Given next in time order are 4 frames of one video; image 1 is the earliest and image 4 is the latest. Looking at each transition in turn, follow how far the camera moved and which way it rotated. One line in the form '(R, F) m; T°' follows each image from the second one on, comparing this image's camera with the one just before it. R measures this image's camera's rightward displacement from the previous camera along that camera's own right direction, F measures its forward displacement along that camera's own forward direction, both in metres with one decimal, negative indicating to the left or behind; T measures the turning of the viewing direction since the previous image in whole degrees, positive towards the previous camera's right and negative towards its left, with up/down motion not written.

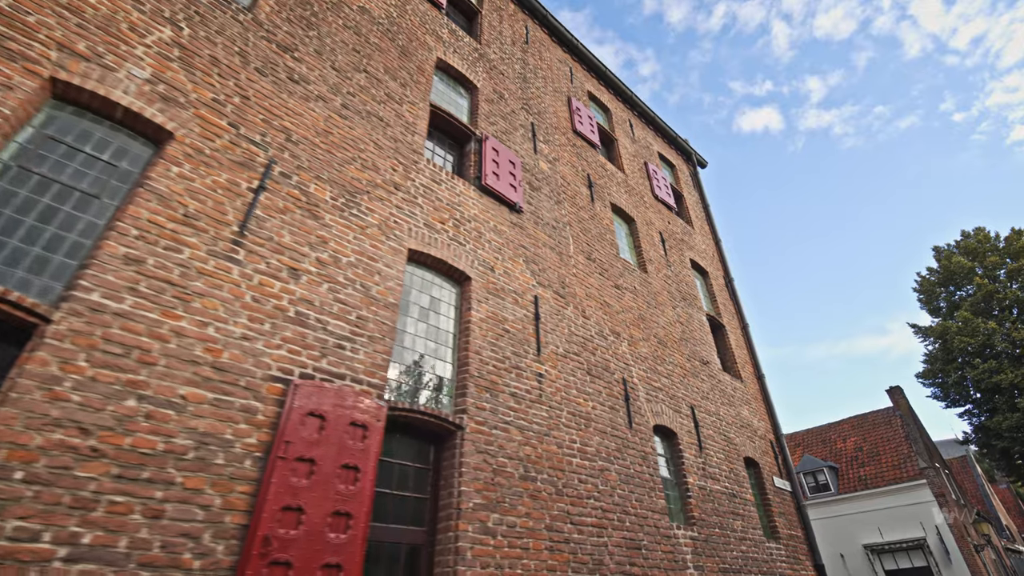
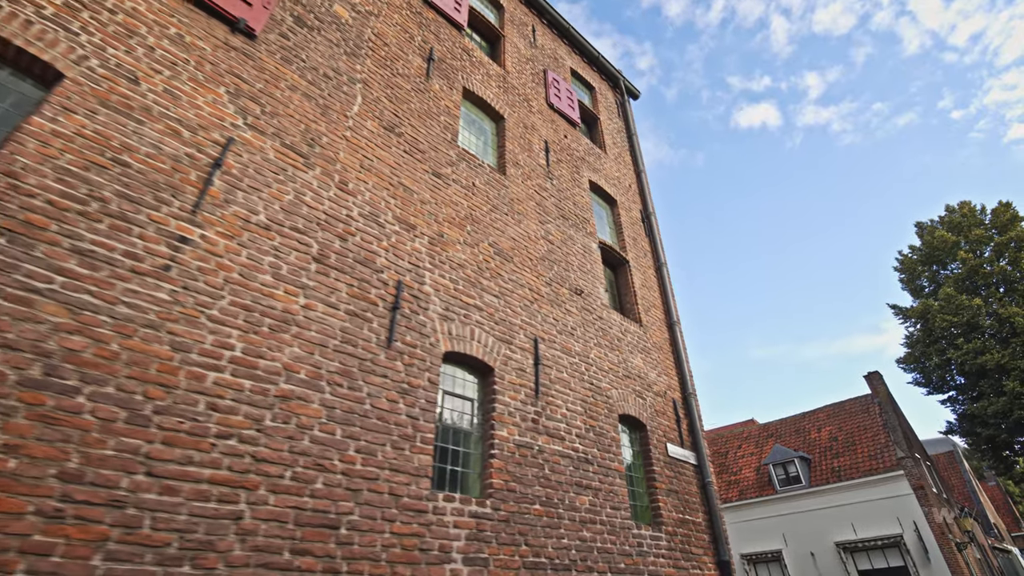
(+2.6, +2.0) m; 0°
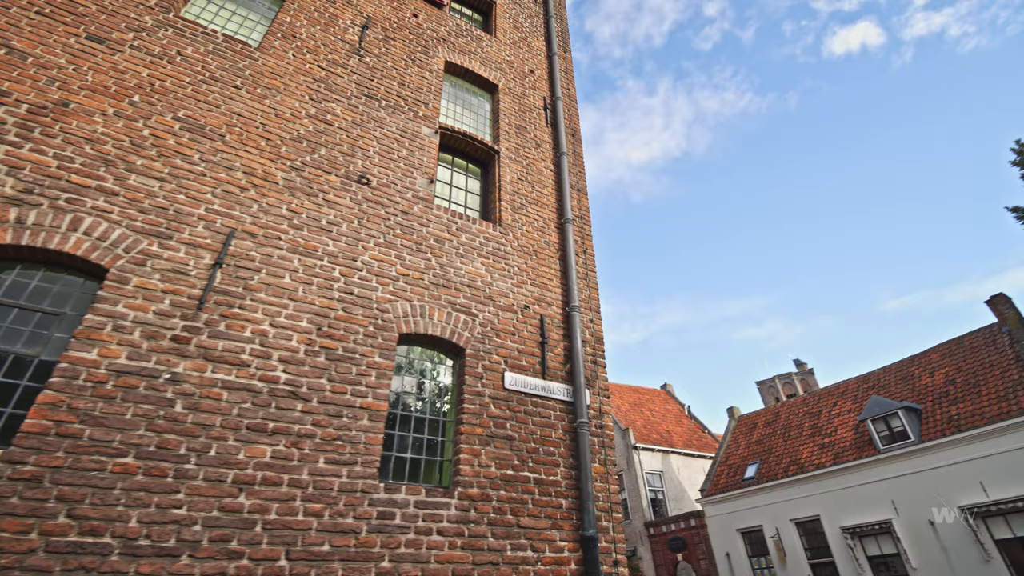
(+3.2, +2.1) m; -10°
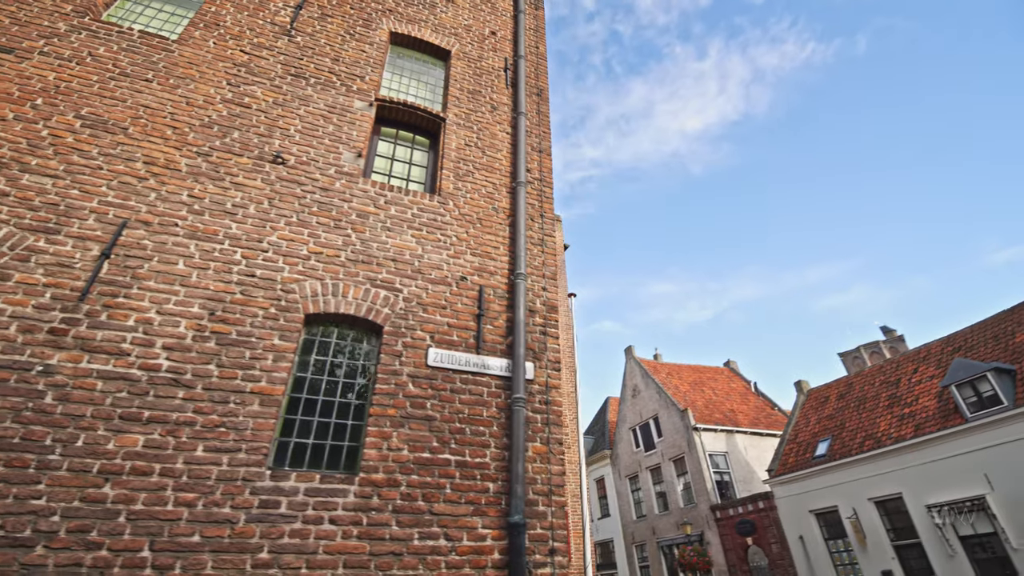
(+1.2, +0.5) m; -7°
